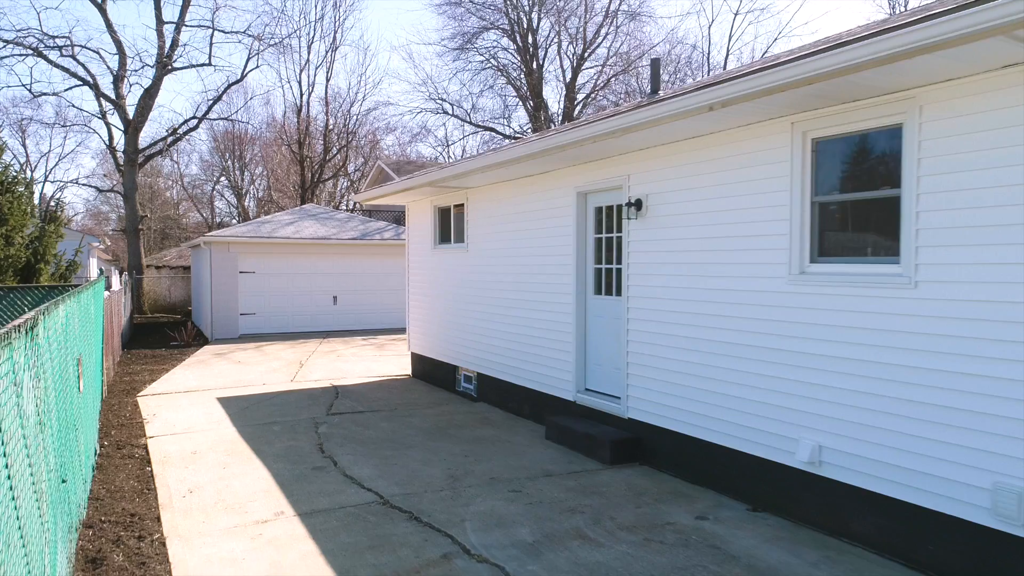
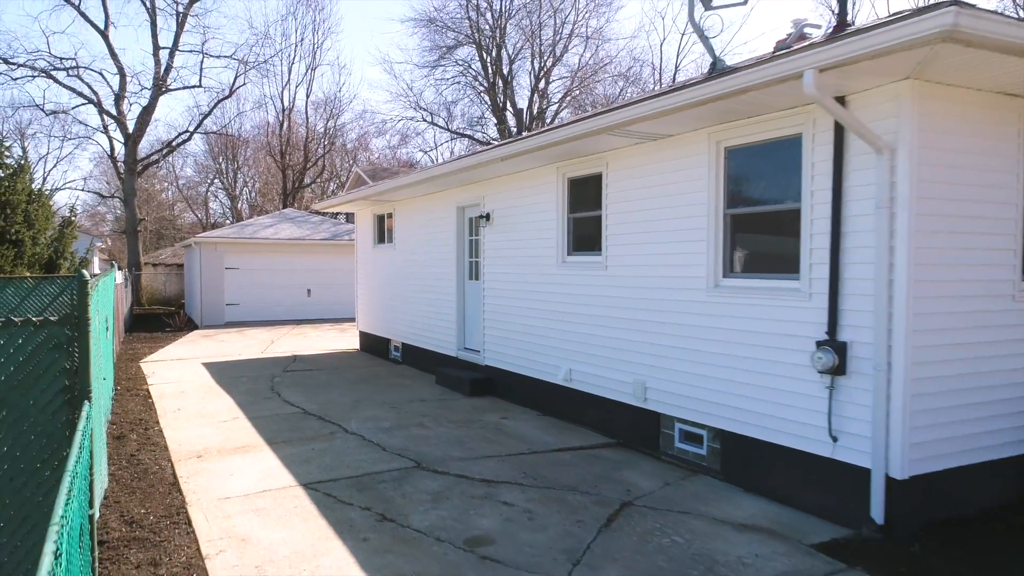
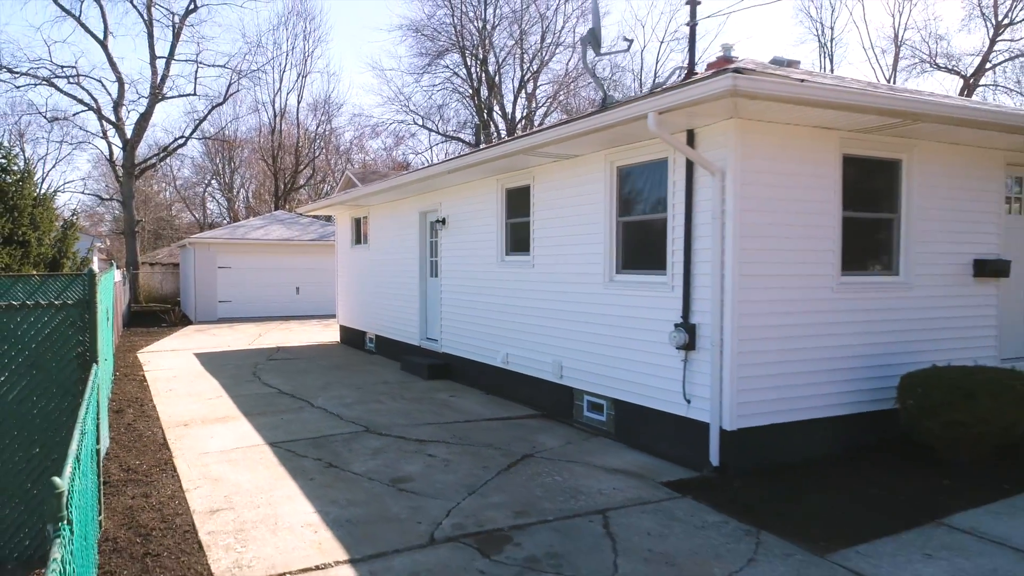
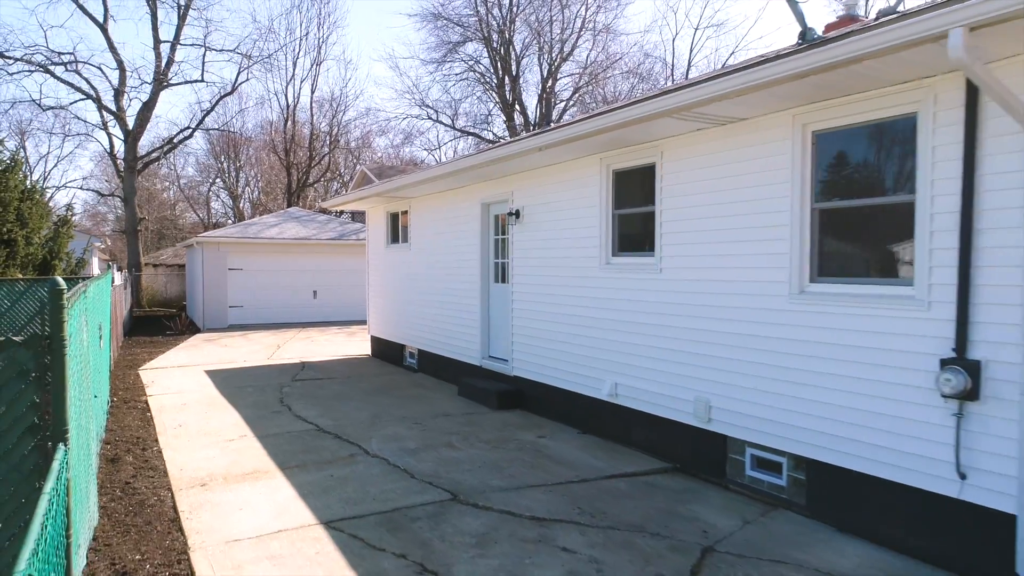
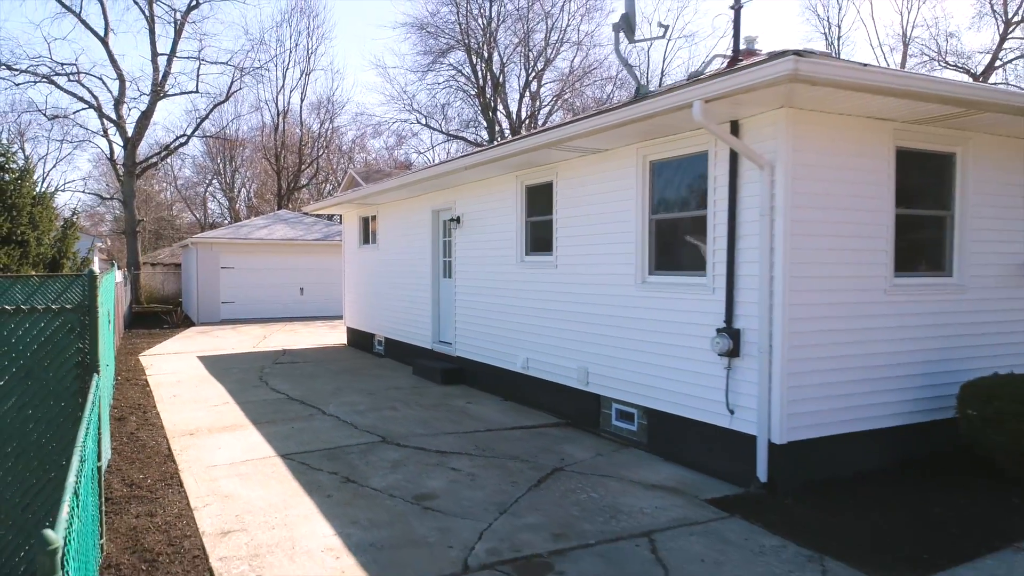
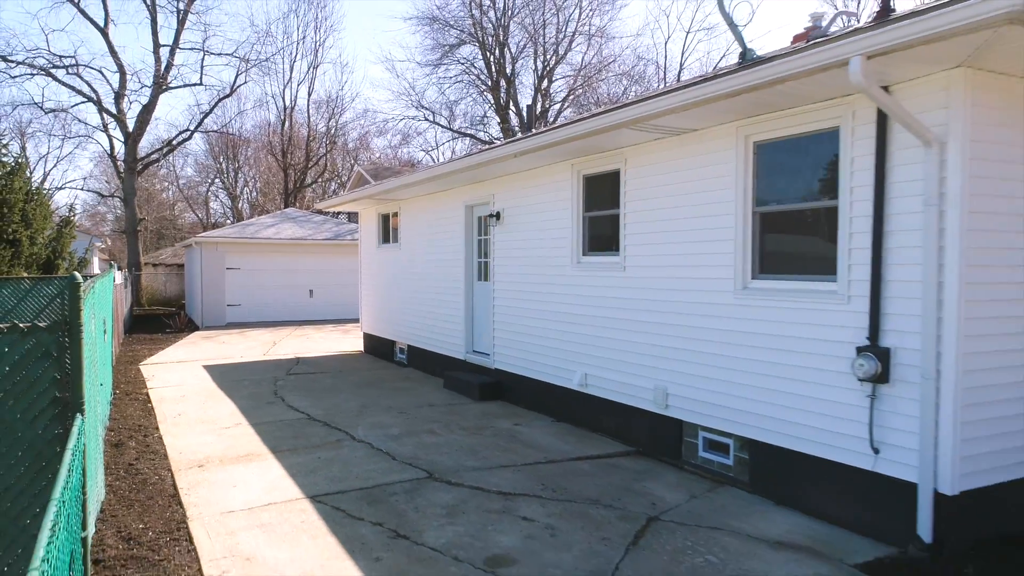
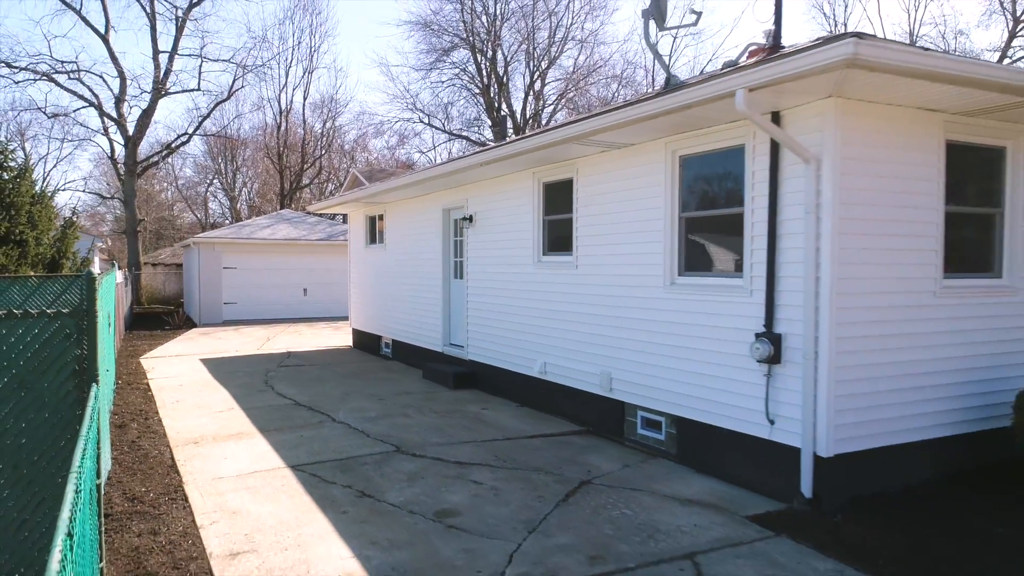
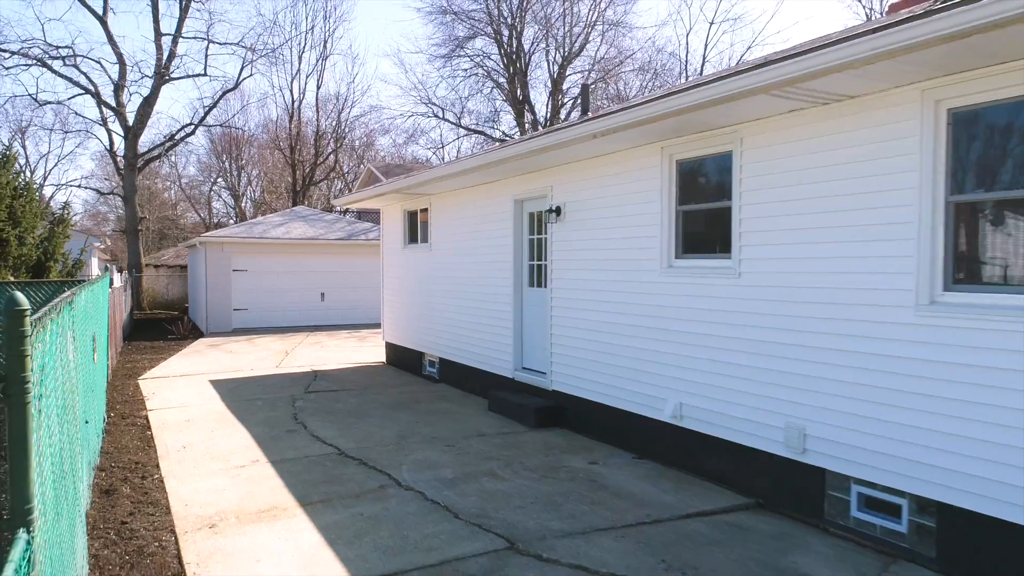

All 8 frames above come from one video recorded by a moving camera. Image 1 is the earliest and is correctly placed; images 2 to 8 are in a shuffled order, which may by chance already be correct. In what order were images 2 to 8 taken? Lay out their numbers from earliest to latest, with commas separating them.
8, 4, 6, 2, 7, 5, 3
